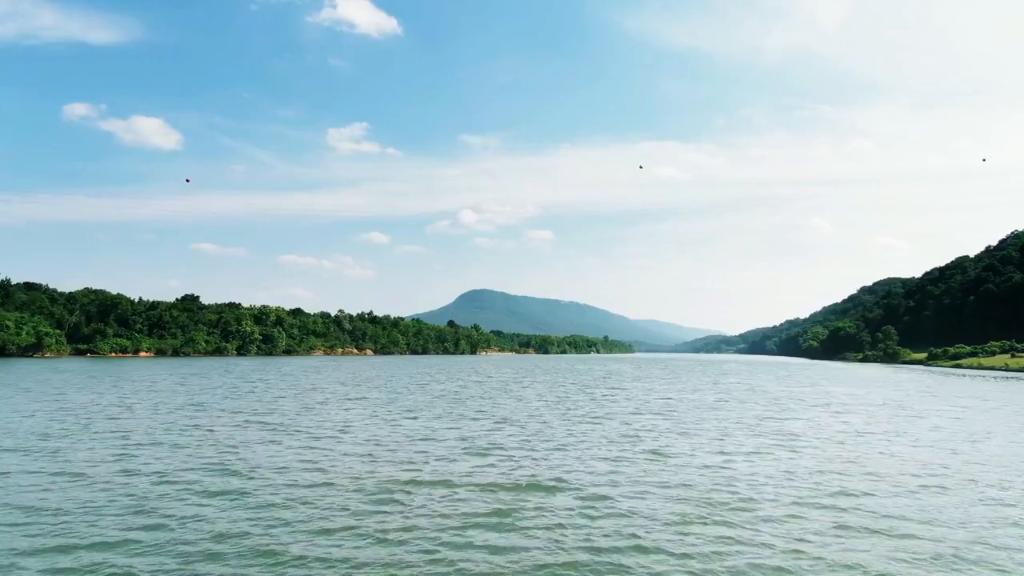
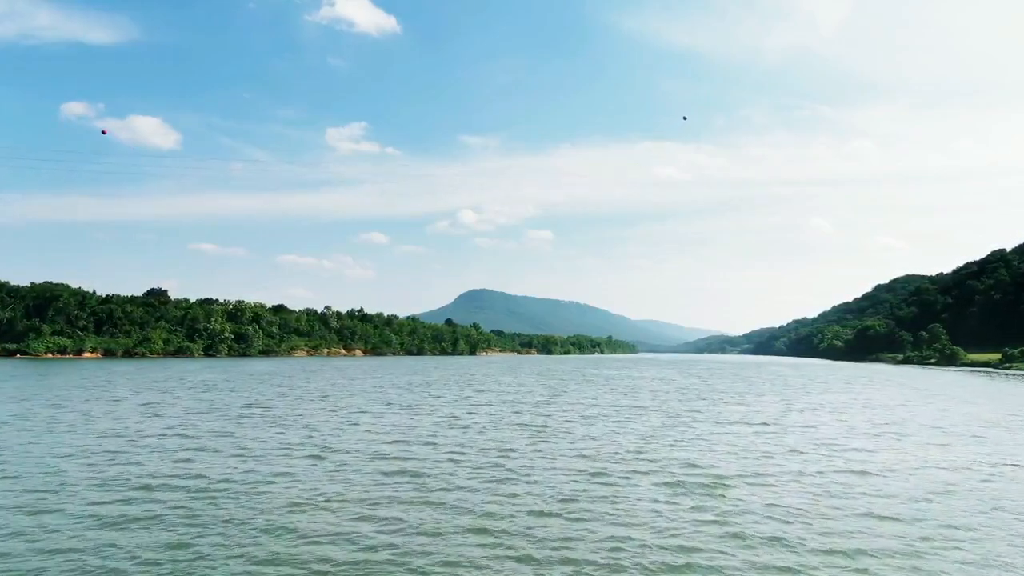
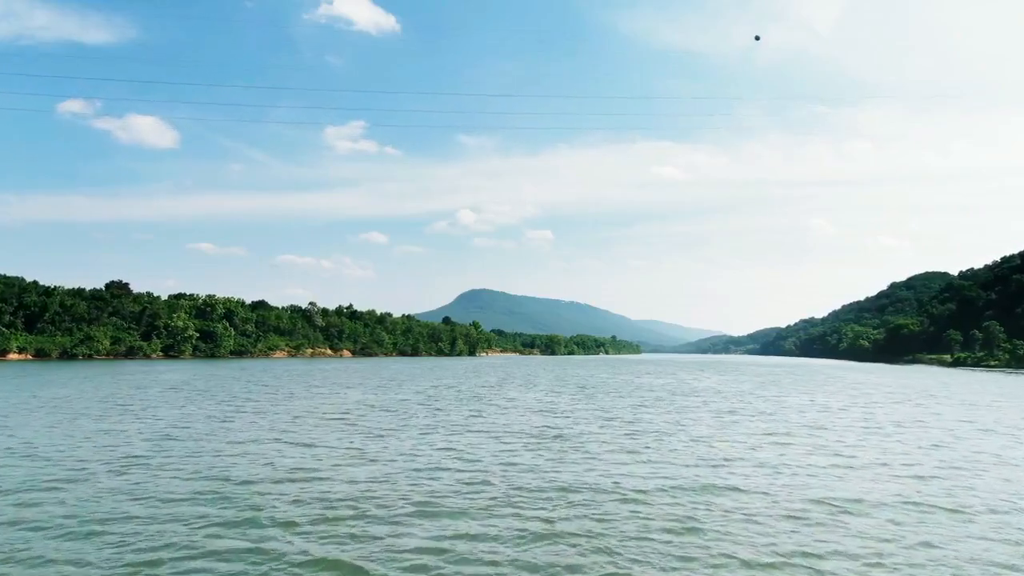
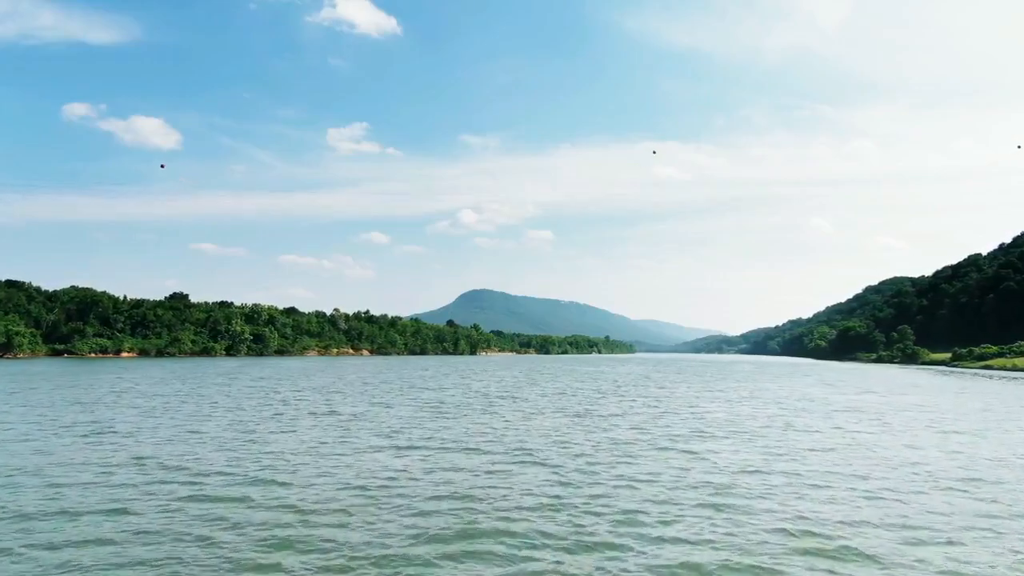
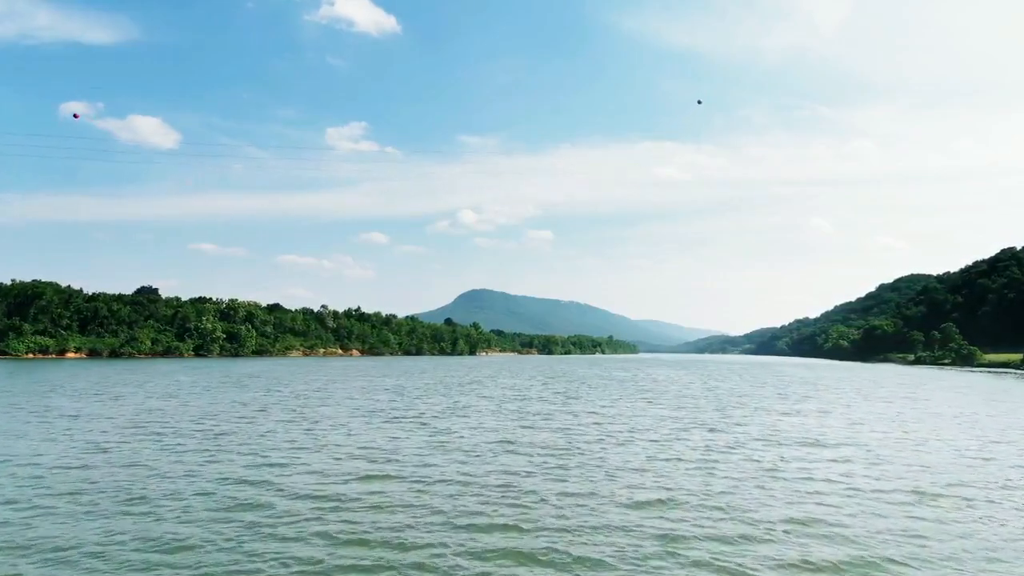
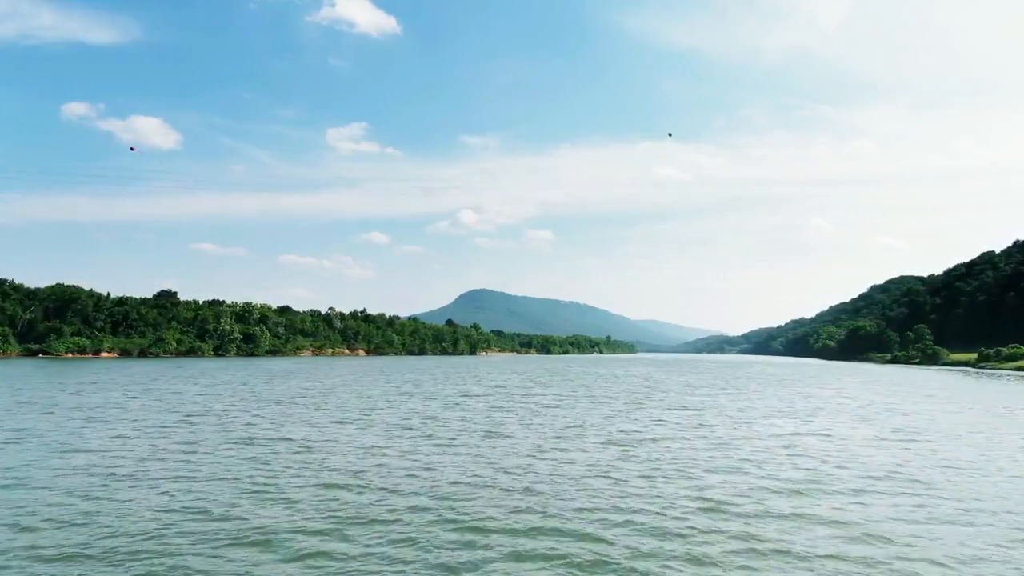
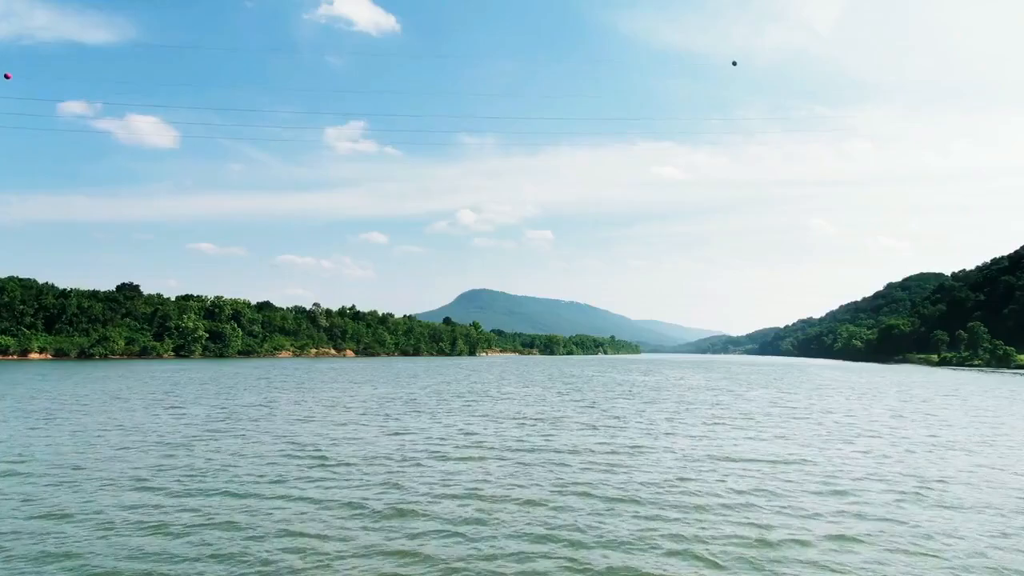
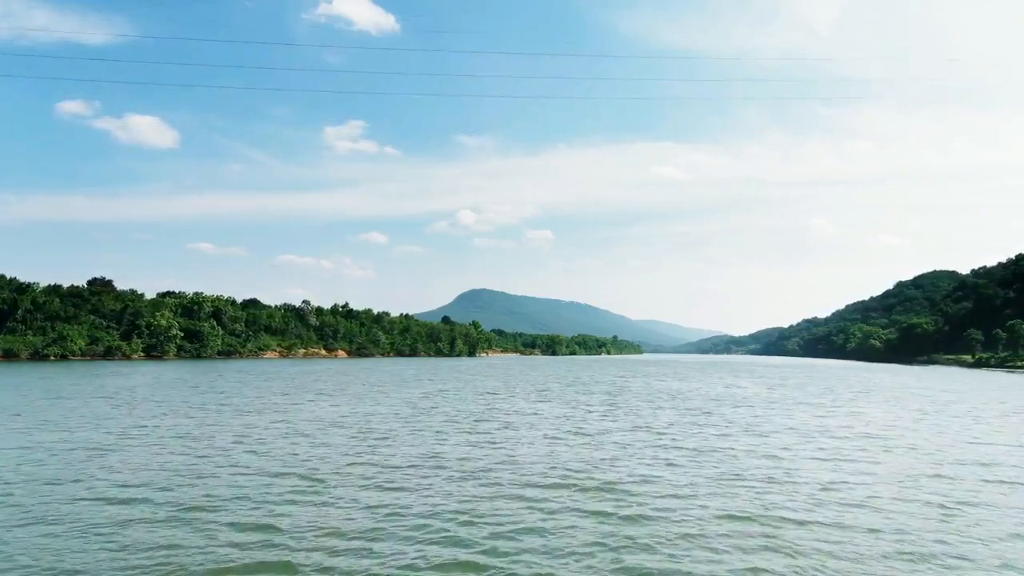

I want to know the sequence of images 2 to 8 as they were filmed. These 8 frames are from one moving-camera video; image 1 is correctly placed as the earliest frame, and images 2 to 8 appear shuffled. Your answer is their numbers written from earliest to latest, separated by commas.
4, 6, 2, 5, 7, 3, 8
